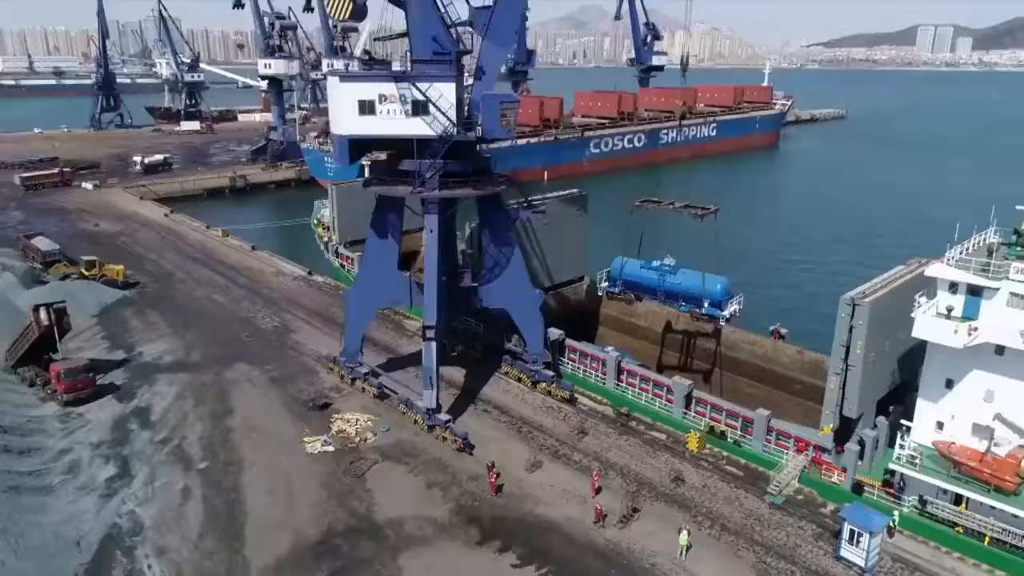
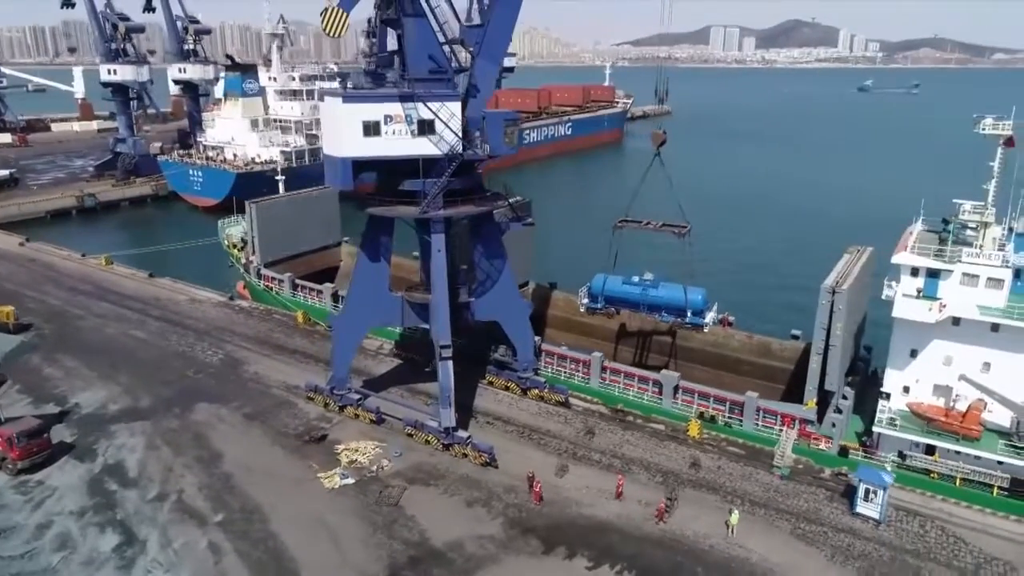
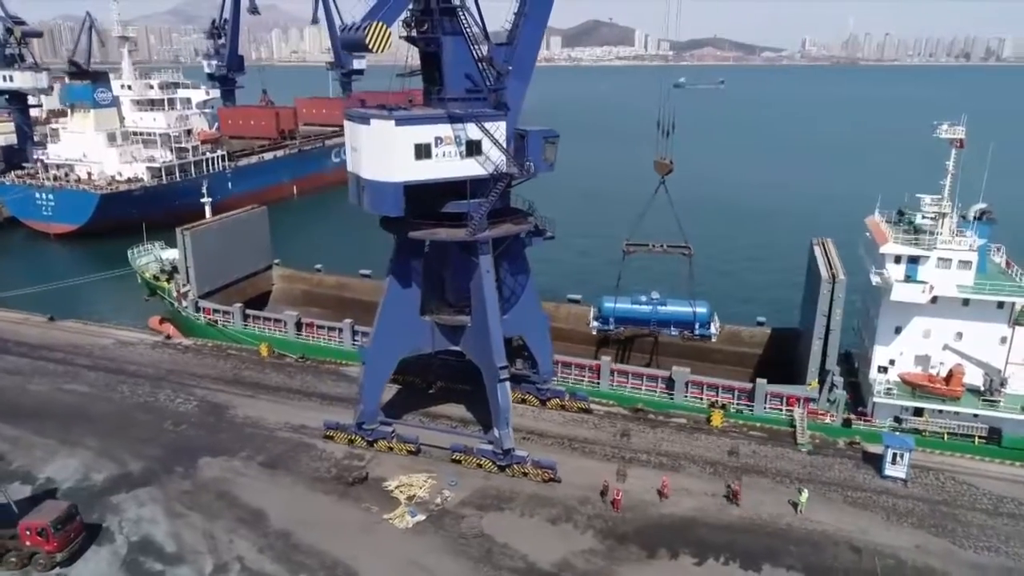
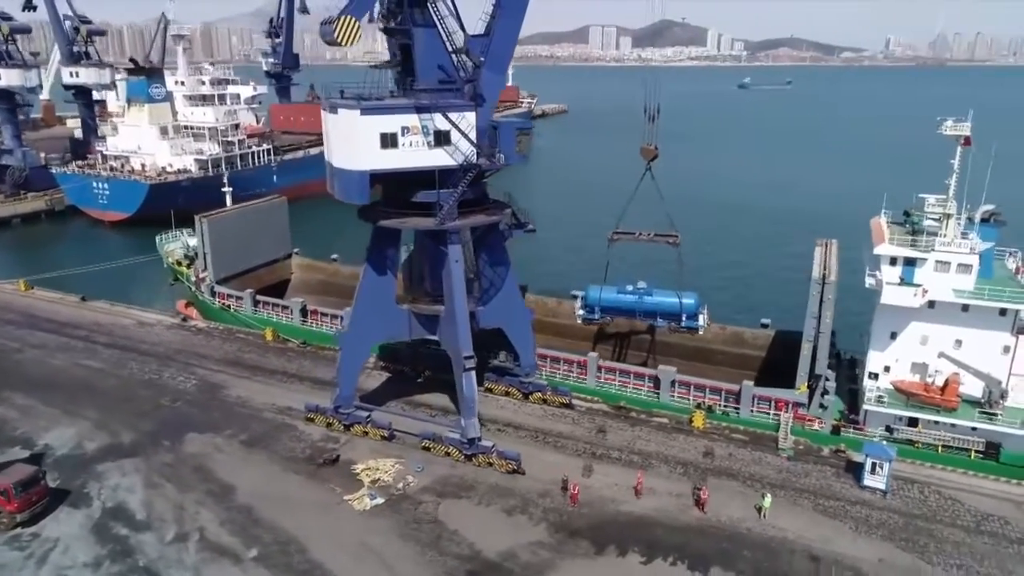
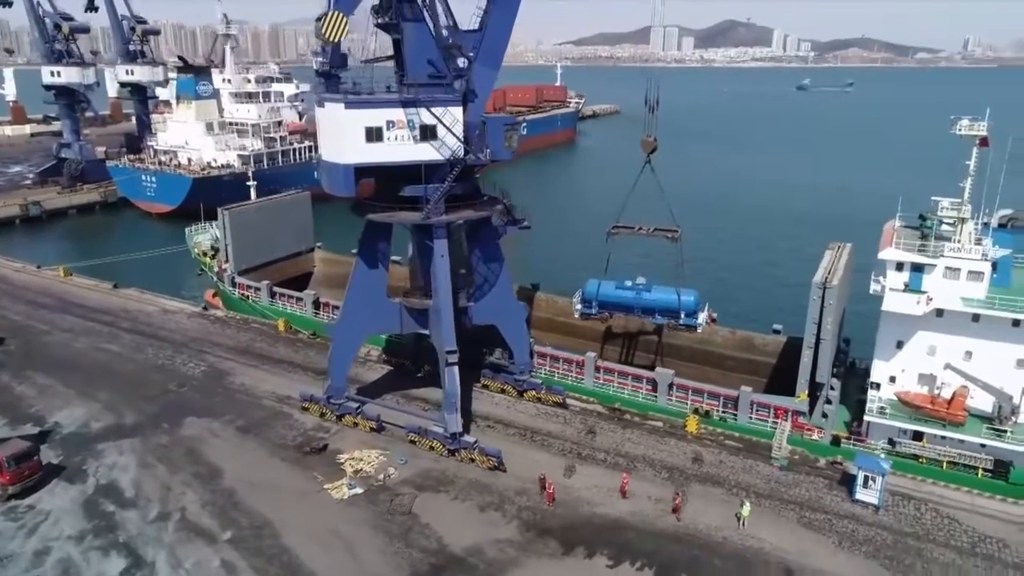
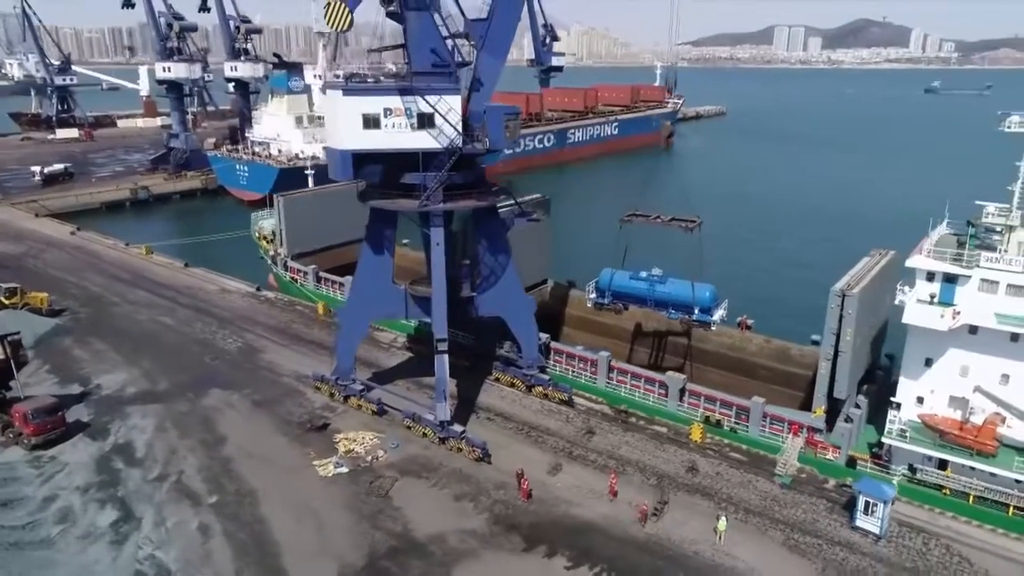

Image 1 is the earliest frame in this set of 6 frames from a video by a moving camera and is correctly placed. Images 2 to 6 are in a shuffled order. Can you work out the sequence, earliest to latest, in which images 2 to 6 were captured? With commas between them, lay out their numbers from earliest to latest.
6, 2, 5, 4, 3
